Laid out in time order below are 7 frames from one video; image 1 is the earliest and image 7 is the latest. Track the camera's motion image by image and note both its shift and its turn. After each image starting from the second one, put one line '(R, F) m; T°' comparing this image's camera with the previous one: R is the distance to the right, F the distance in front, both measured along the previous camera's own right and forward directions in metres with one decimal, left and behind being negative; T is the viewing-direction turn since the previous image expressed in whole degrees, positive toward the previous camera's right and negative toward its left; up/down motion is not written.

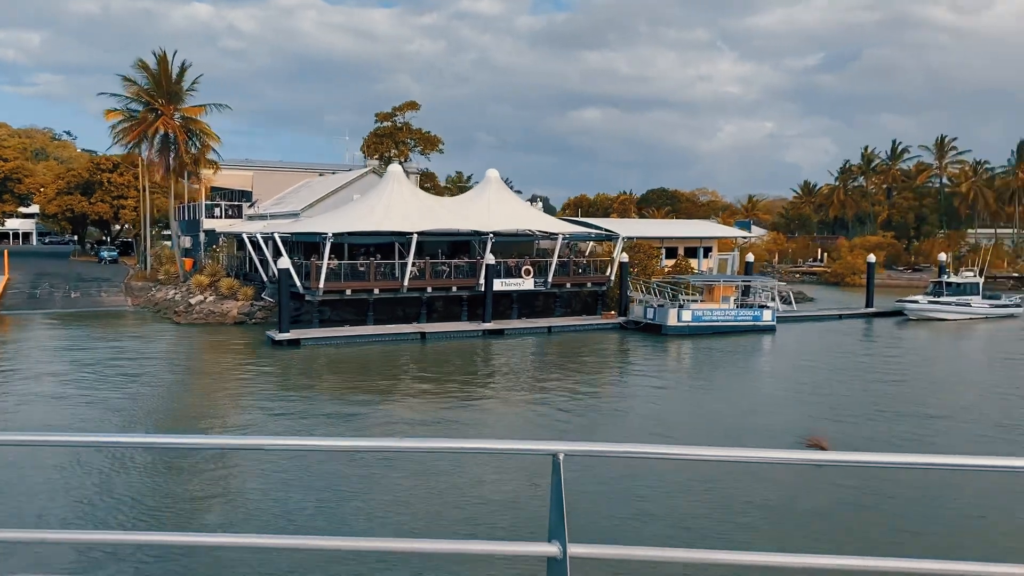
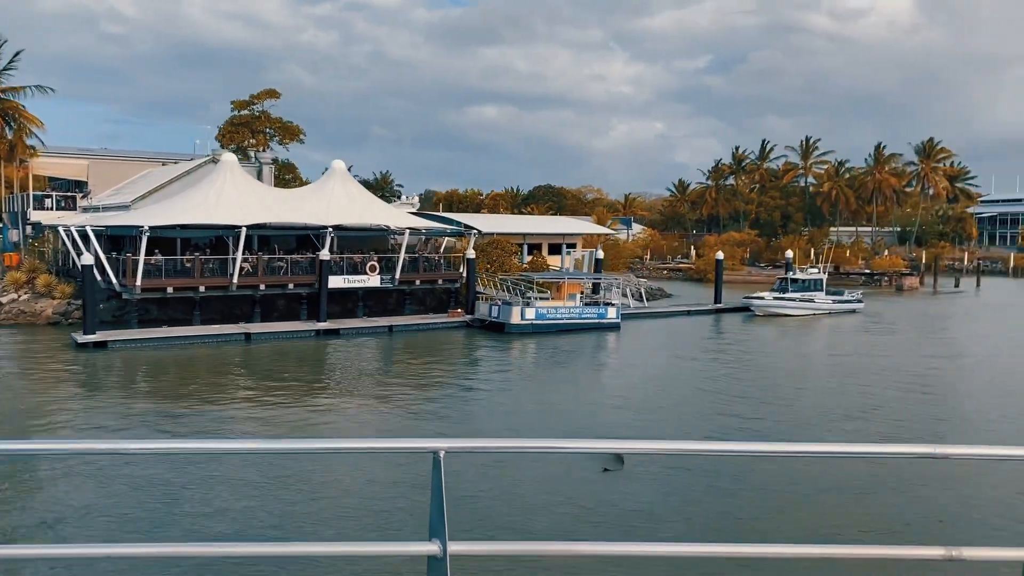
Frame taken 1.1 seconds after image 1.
(+1.6, +0.8) m; +7°
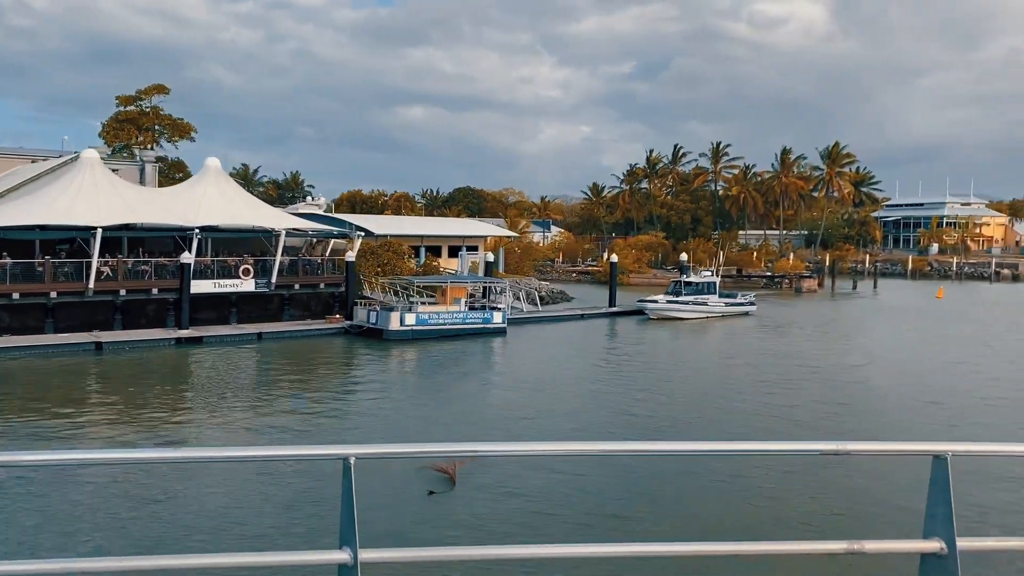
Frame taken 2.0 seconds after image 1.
(+1.3, +0.8) m; +5°
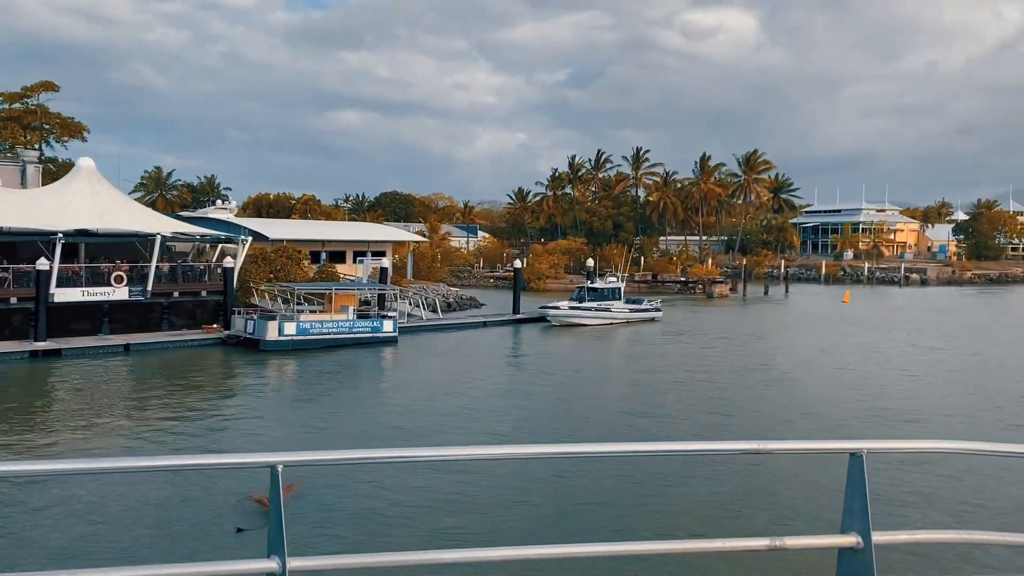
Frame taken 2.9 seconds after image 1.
(+1.2, +0.8) m; +4°
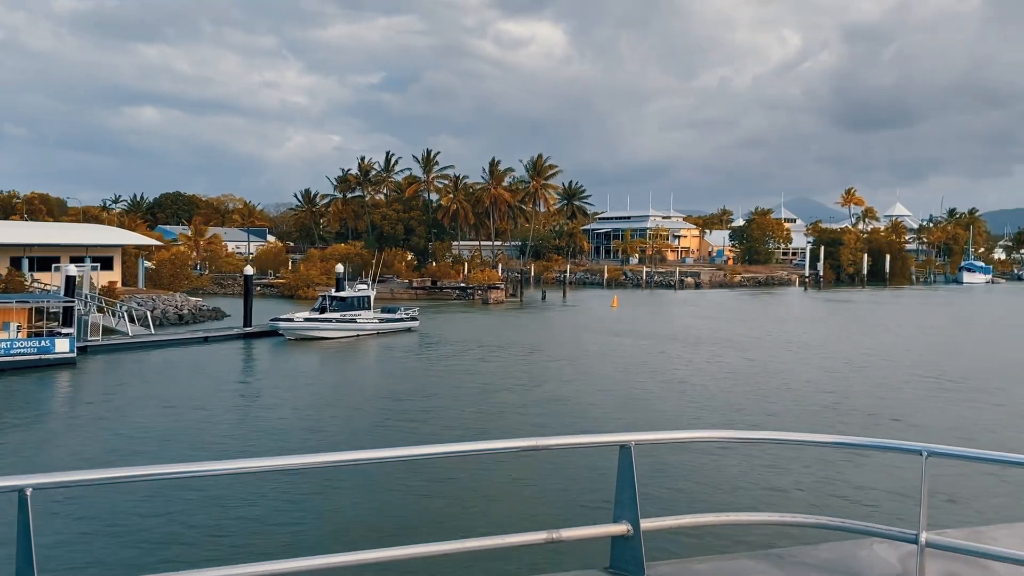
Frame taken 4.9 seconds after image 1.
(+2.6, +1.9) m; +12°
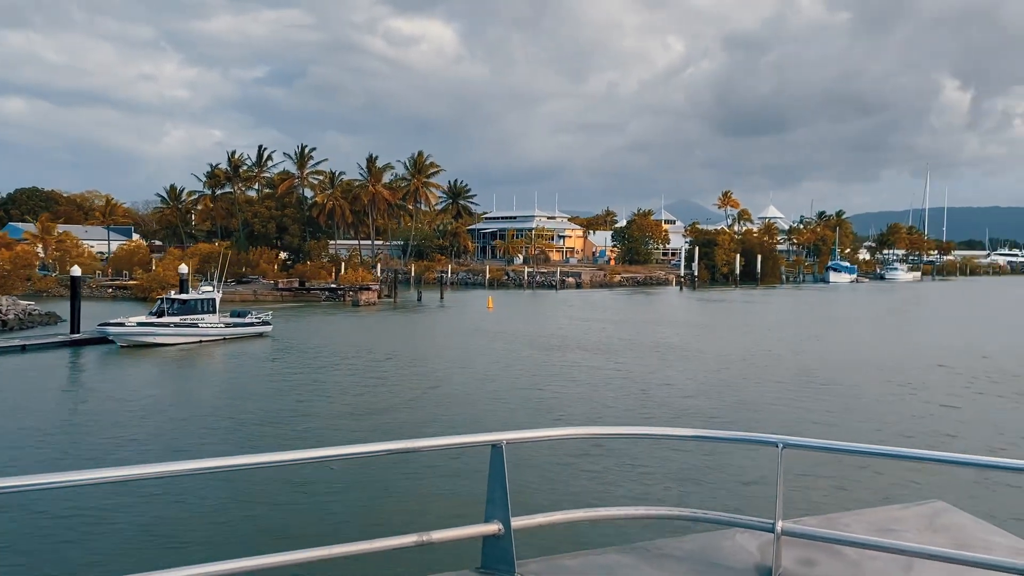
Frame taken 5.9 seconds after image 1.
(+1.0, +1.0) m; +7°
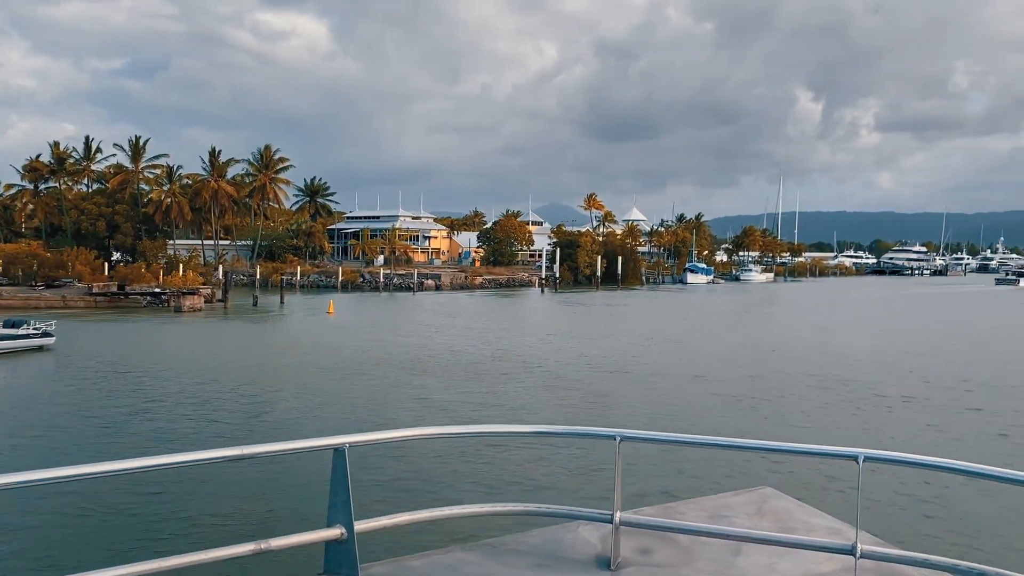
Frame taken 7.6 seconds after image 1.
(+1.5, +1.9) m; +8°
